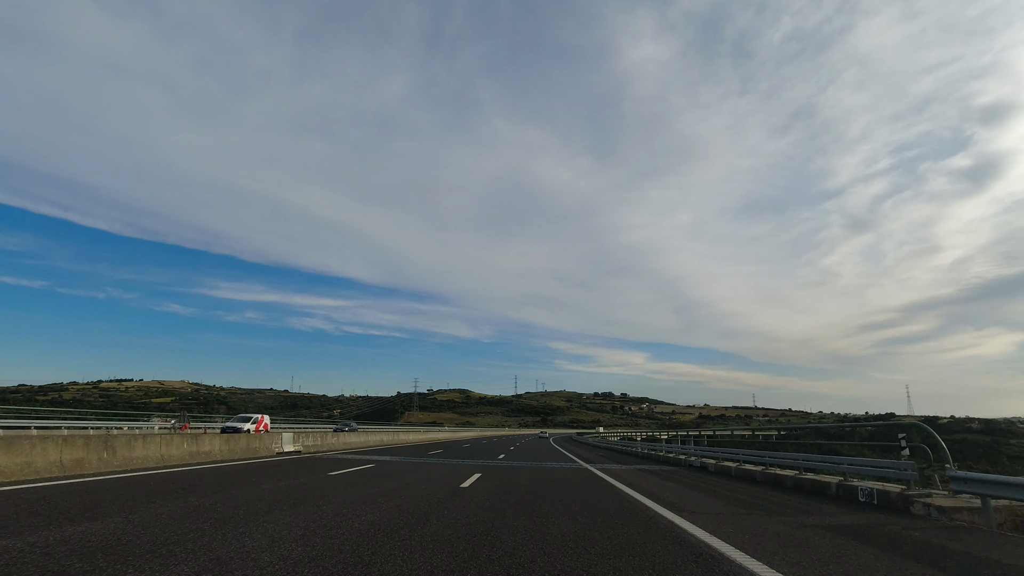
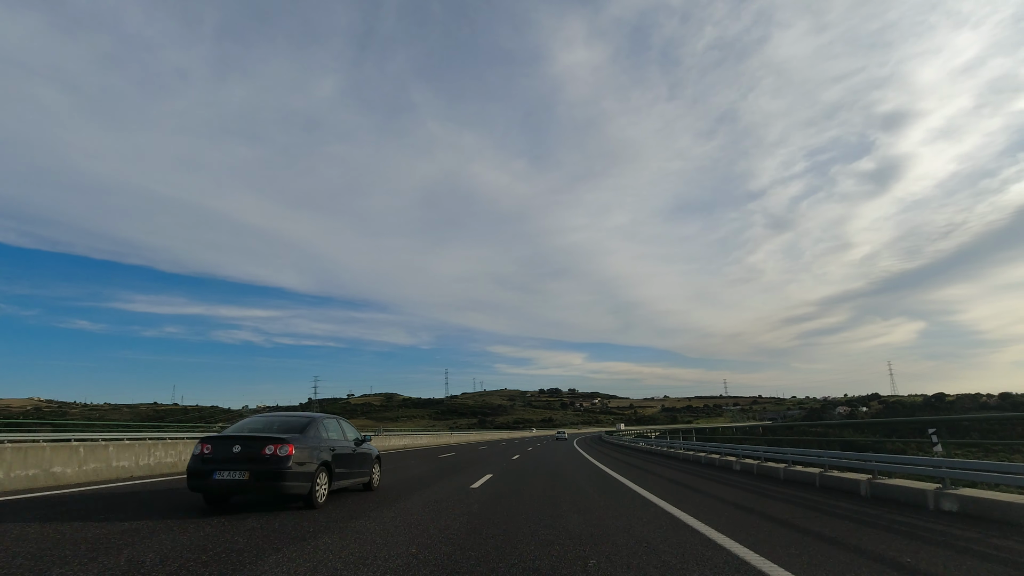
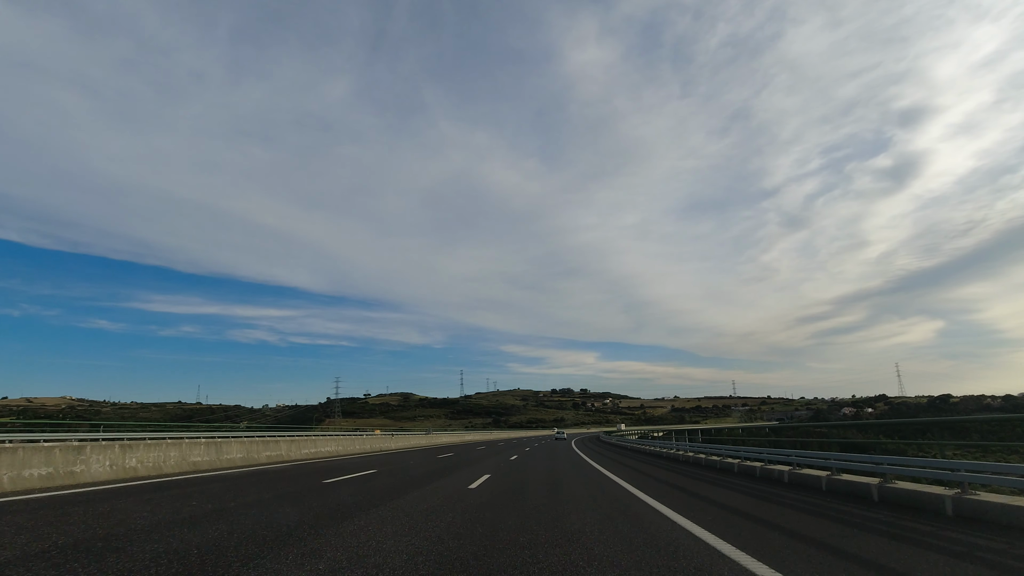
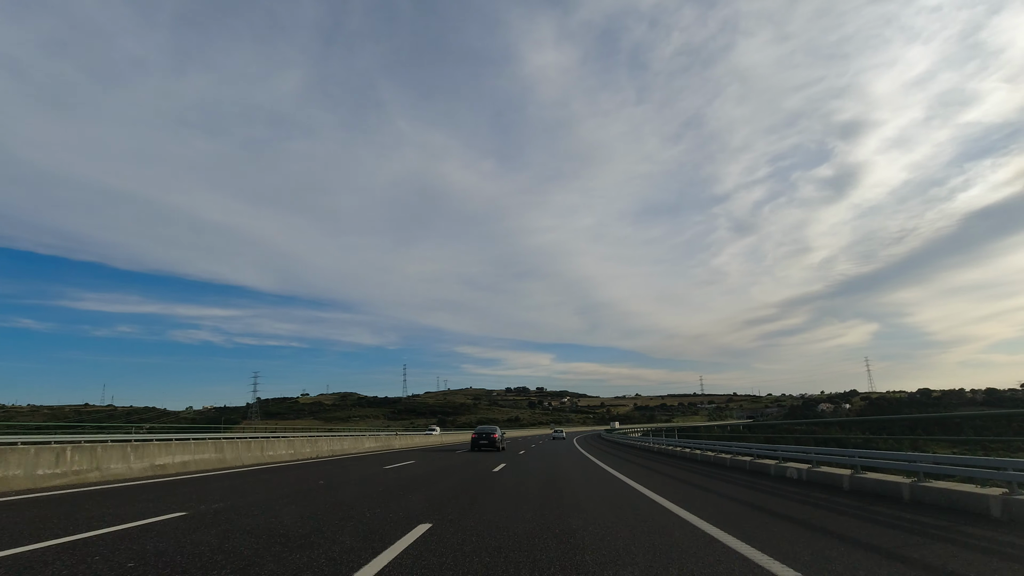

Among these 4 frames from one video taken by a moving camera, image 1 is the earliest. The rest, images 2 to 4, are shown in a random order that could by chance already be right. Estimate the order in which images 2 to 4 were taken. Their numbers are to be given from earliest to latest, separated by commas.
3, 2, 4
